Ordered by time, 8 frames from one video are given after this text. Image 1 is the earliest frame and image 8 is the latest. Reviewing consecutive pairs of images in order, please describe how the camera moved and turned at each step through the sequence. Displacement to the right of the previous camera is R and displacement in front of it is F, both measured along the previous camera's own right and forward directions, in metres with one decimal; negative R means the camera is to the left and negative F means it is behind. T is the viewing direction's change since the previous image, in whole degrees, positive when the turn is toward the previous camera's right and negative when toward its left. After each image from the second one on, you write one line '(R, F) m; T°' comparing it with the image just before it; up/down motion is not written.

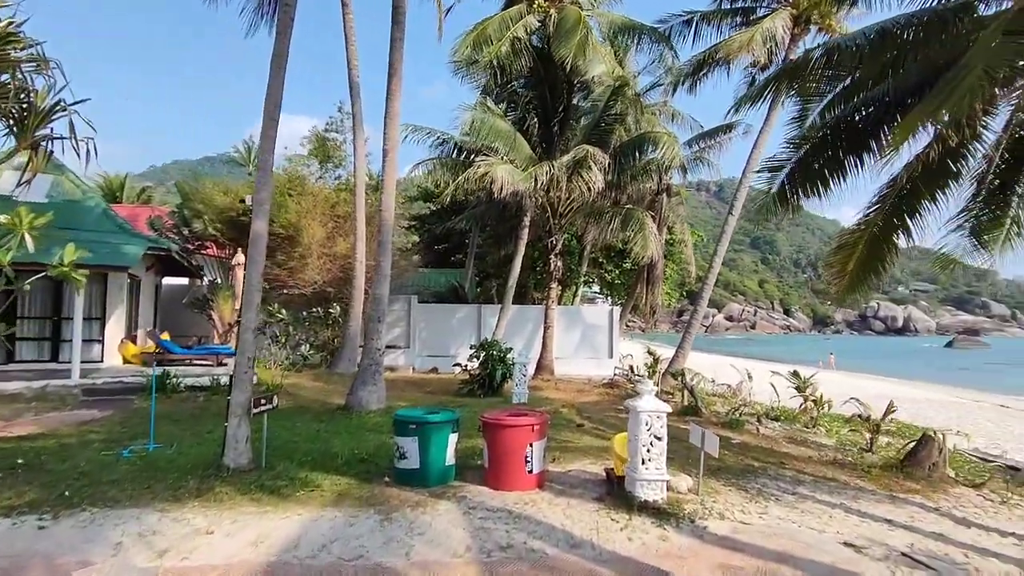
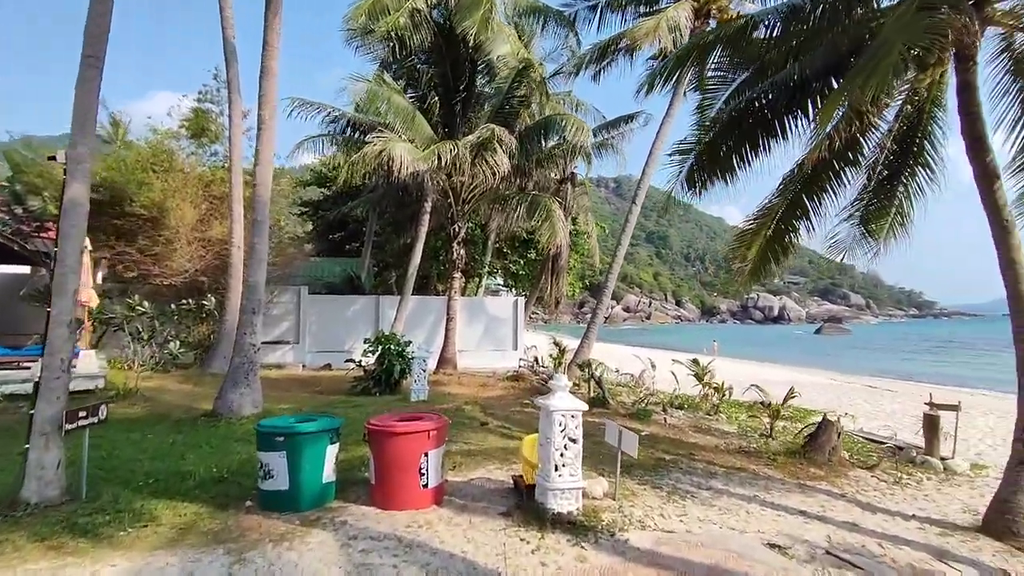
(+0.1, +0.7) m; +9°
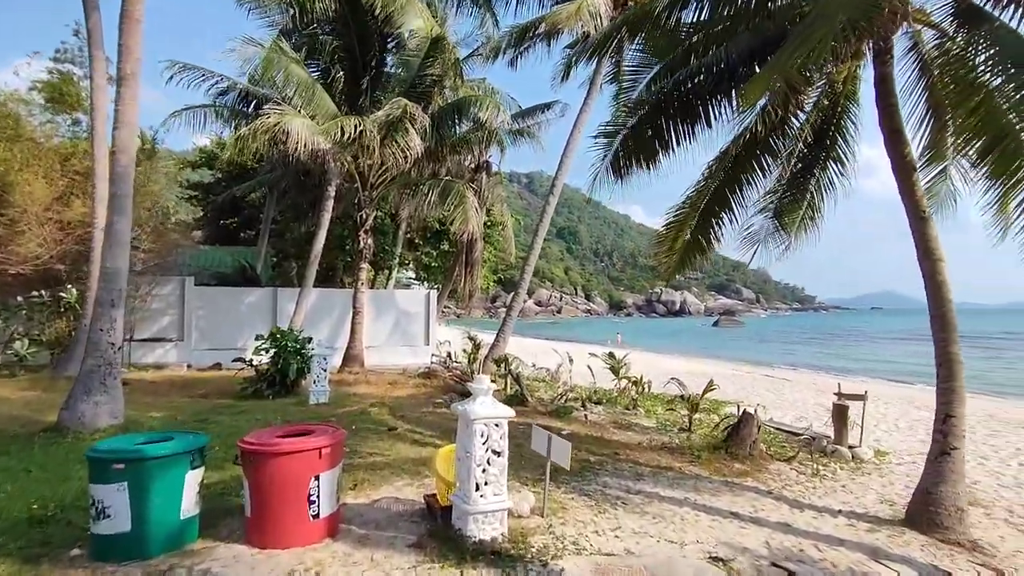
(0.0, +0.7) m; +9°
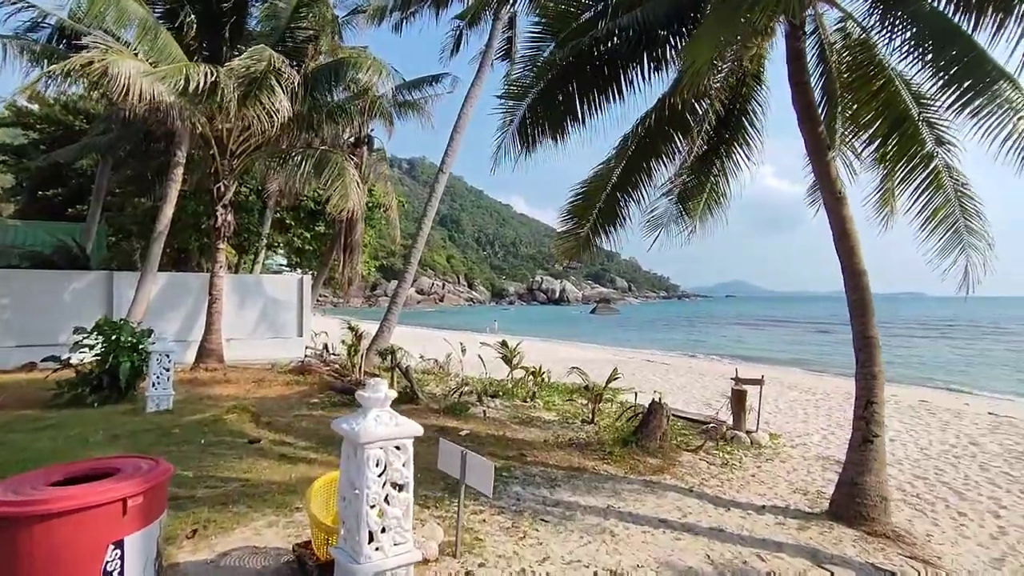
(-0.1, +1.0) m; +12°
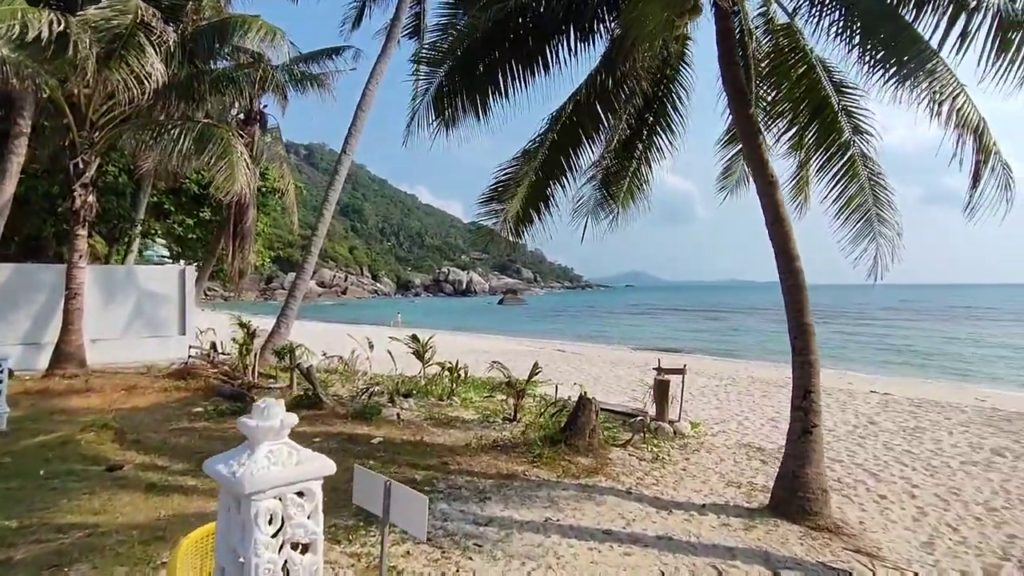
(-0.1, +0.6) m; +9°
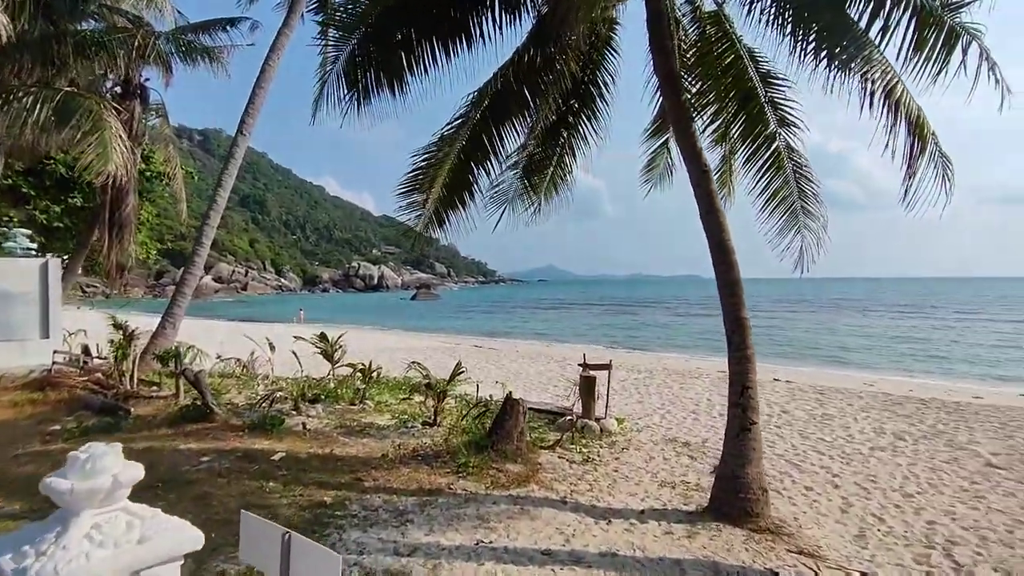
(-0.1, +0.5) m; +9°
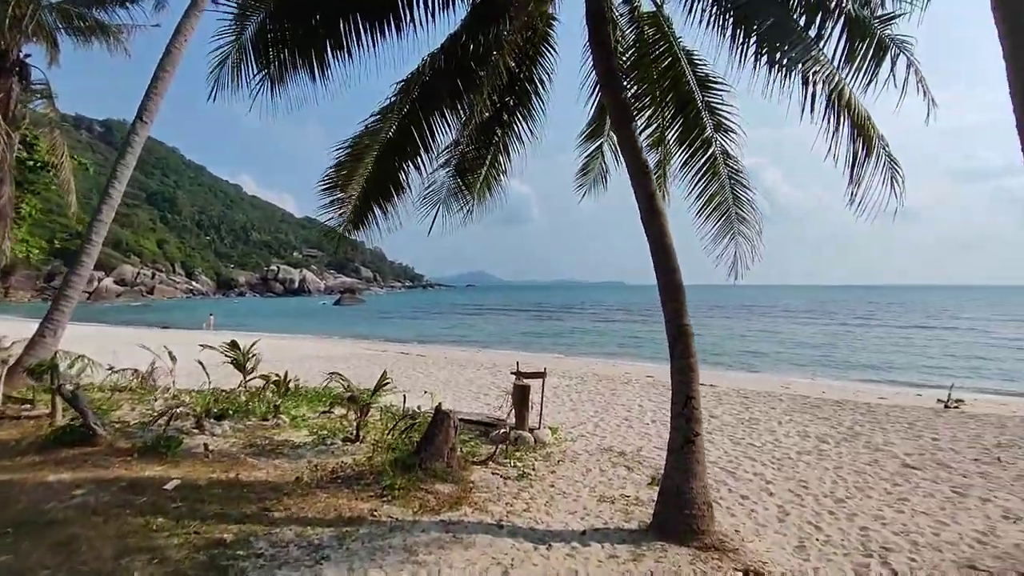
(0.0, +0.4) m; +7°
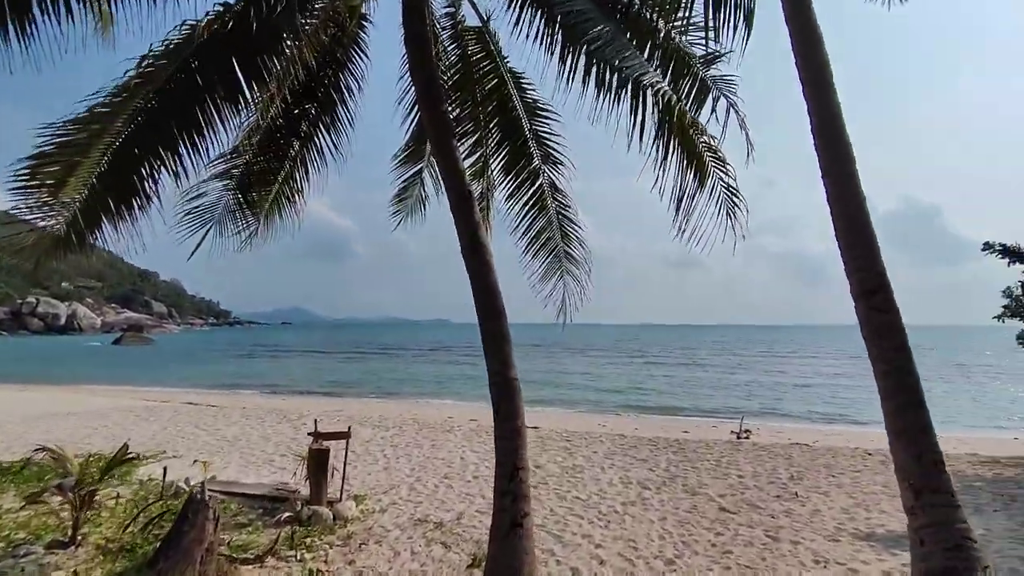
(+0.3, +0.9) m; +17°
